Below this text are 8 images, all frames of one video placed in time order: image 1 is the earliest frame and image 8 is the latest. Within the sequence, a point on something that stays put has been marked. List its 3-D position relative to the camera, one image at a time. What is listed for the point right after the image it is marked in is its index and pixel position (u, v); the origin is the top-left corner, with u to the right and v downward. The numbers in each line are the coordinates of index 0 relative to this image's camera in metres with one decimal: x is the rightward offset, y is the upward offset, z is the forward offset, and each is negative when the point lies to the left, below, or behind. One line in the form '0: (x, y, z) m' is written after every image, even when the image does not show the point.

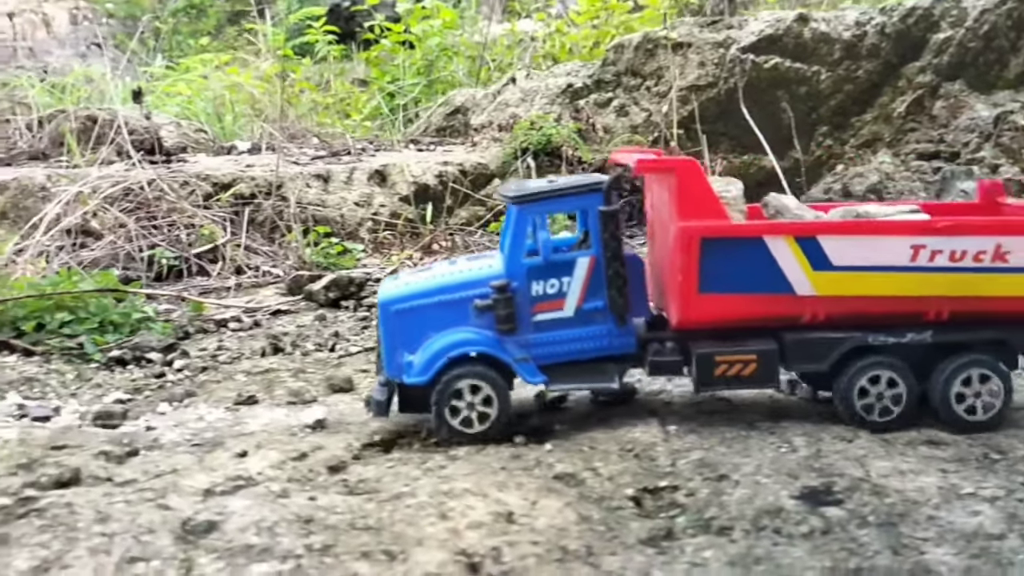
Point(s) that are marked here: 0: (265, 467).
0: (-0.6, -0.5, +2.9) m
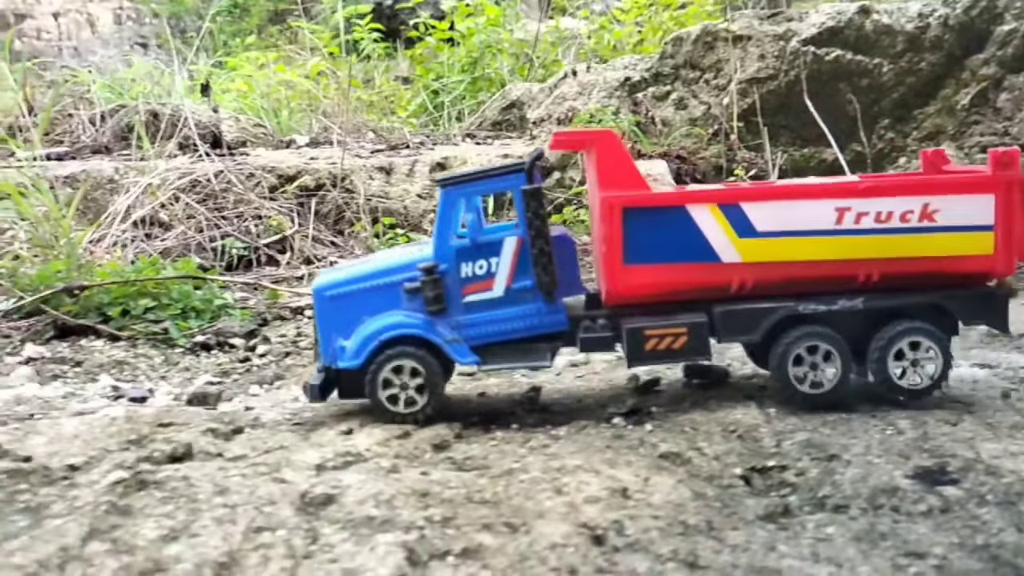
0: (-0.4, -0.4, +3.0) m
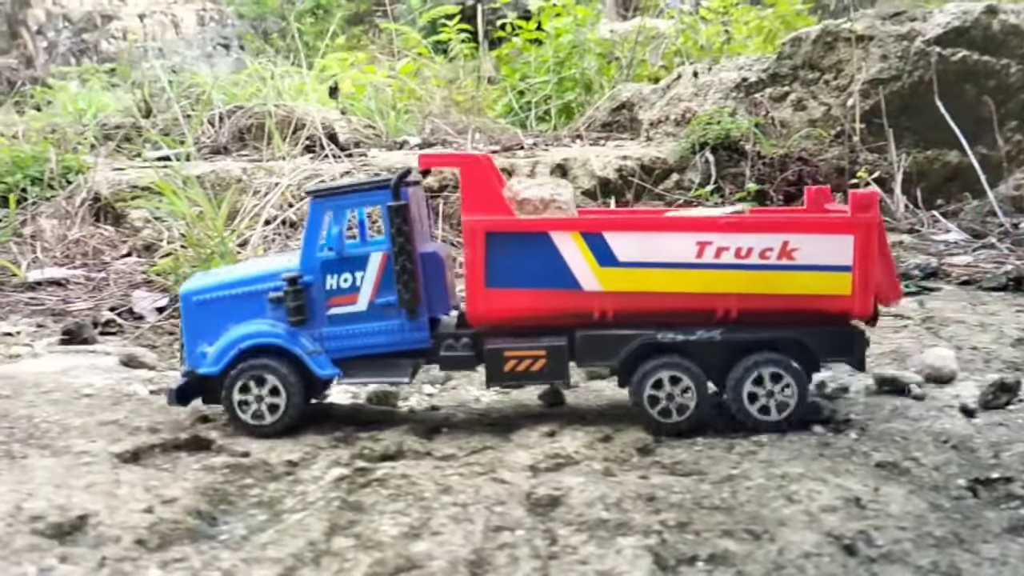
0: (+0.2, -0.4, +3.0) m
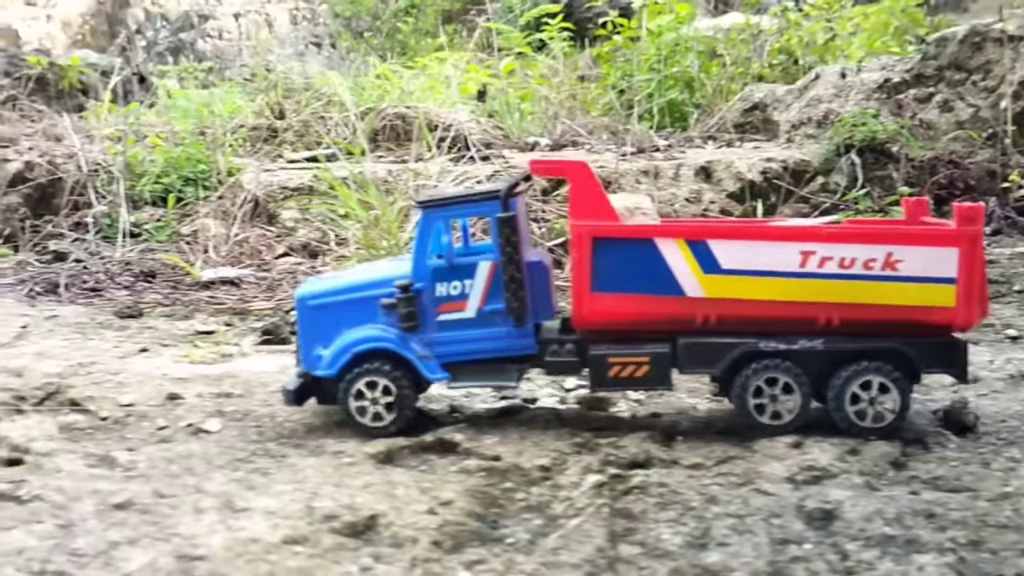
0: (+0.9, -0.5, +3.0) m
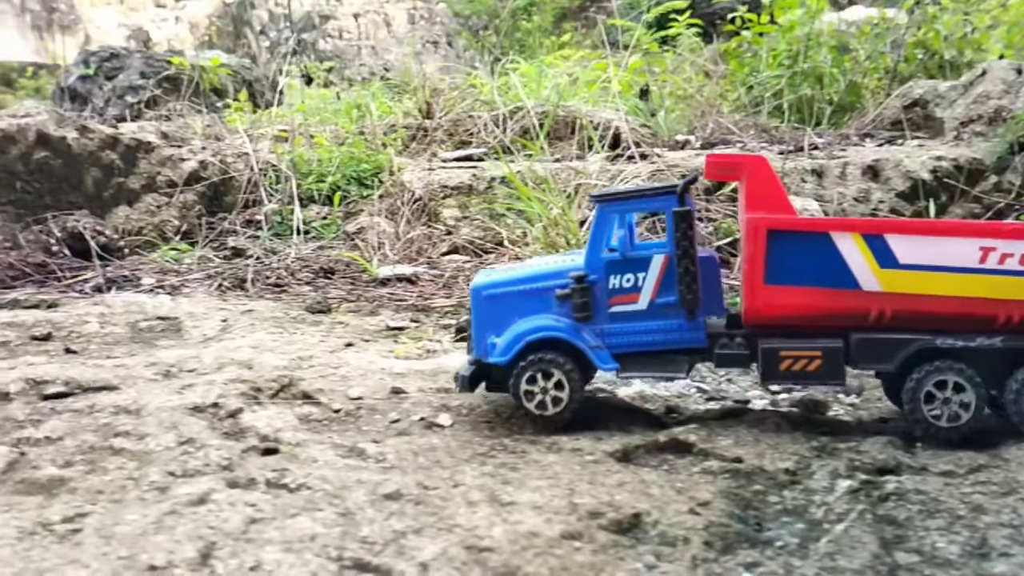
0: (+1.5, -0.5, +2.9) m
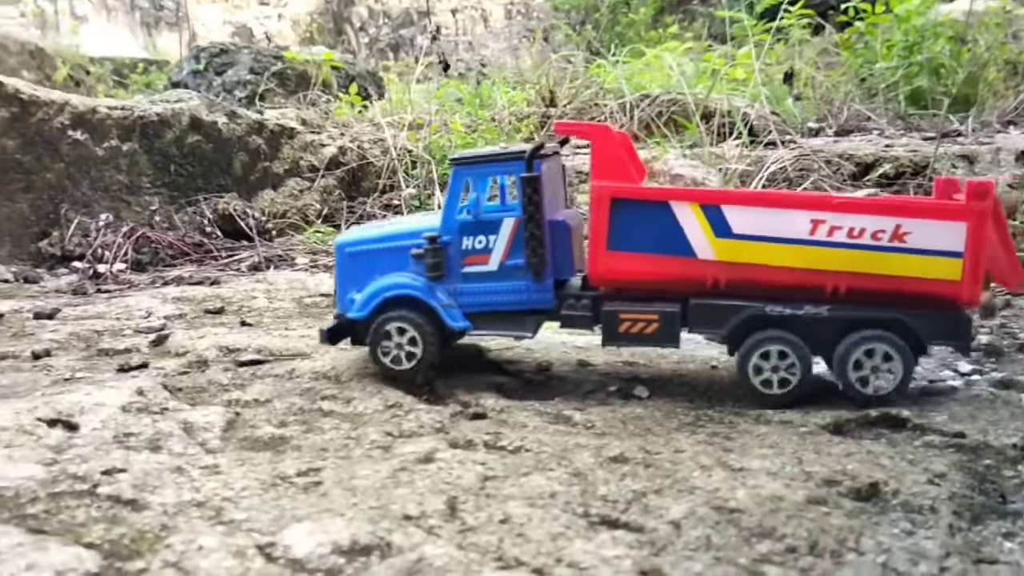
0: (+2.1, -0.4, +2.8) m
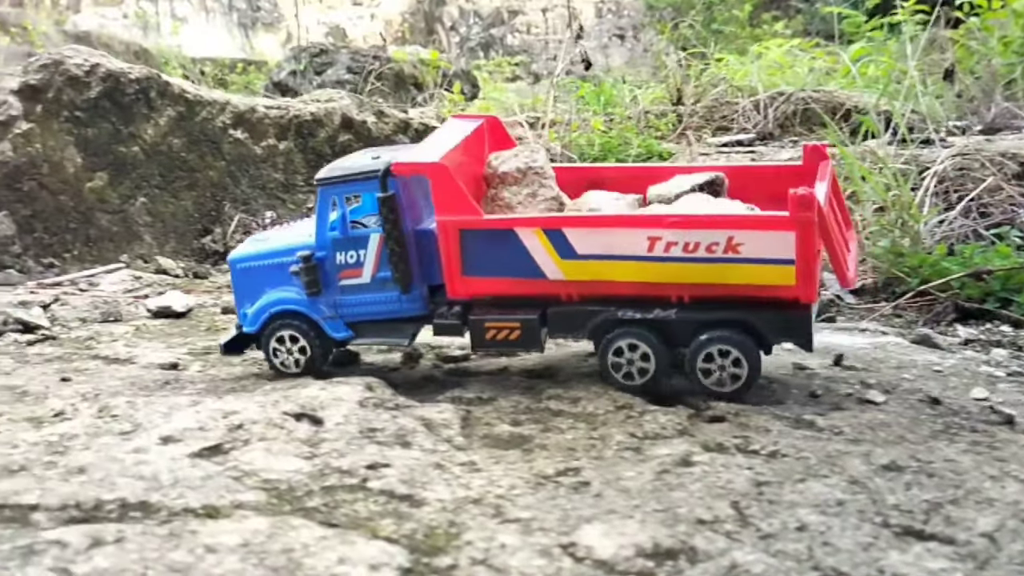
0: (+2.7, -0.4, +2.5) m
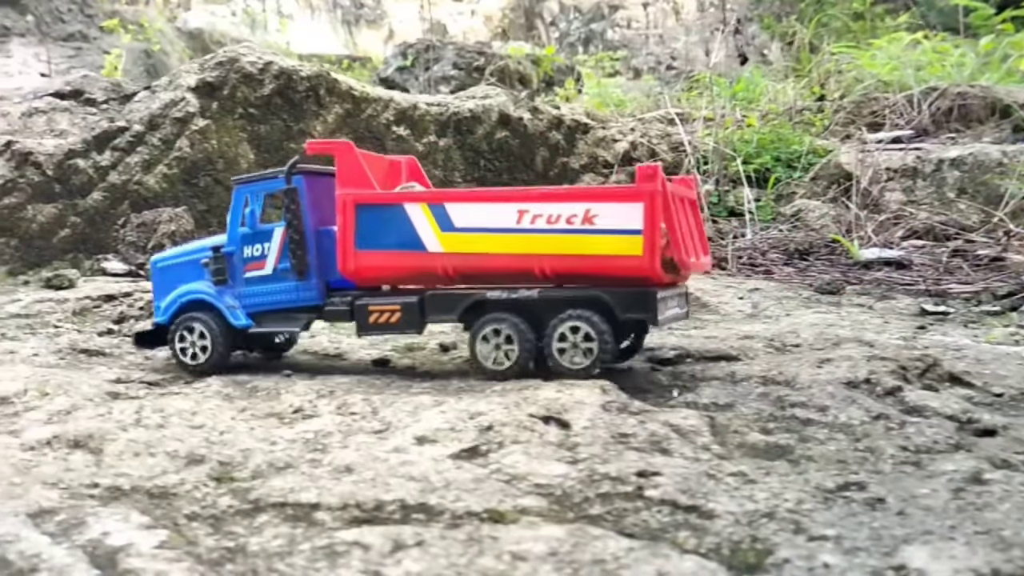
0: (+3.4, -0.5, +2.2) m
